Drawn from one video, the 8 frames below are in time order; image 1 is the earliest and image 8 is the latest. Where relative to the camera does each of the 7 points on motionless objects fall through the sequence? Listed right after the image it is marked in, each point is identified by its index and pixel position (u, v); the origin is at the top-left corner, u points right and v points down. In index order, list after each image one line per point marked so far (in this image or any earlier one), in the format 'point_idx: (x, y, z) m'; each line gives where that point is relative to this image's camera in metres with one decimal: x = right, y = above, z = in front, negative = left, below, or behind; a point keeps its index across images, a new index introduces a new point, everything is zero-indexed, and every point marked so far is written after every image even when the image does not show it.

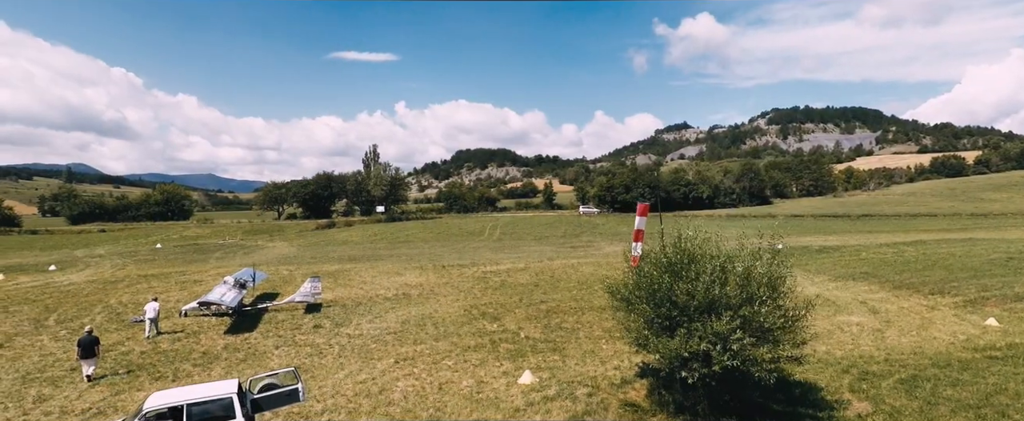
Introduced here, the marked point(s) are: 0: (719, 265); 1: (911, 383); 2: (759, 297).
0: (+5.7, -1.6, +15.3) m
1: (+14.0, -6.0, +18.9) m
2: (+6.7, -2.4, +14.9) m
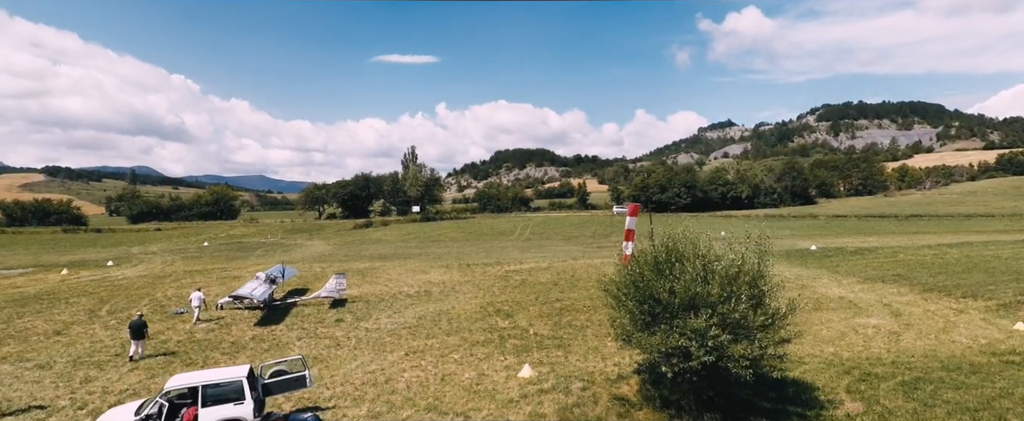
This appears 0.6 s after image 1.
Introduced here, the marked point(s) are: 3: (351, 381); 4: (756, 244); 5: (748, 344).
0: (+5.4, -1.6, +15.7) m
1: (+13.9, -6.1, +18.7) m
2: (+6.3, -2.4, +15.3) m
3: (-5.9, -6.3, +19.7) m
4: (+7.6, -1.1, +17.1) m
5: (+6.4, -3.7, +14.9) m
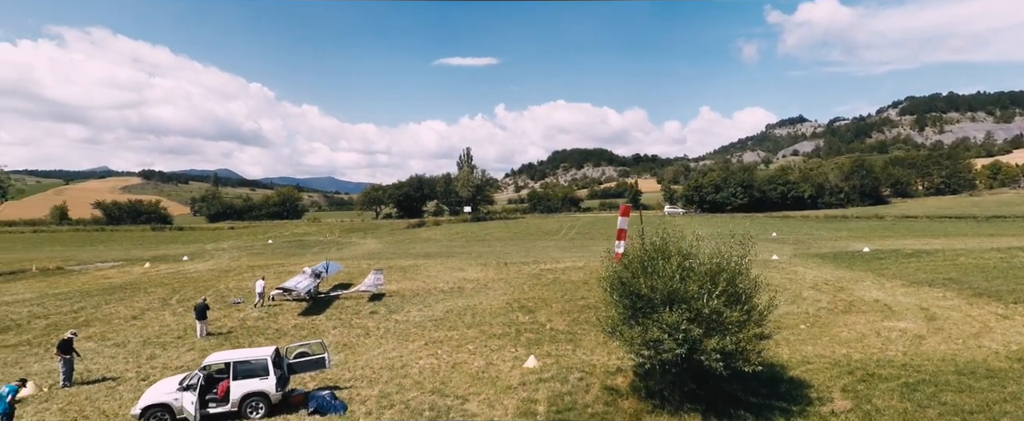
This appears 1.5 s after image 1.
0: (+5.1, -1.6, +16.6) m
1: (+13.8, -6.1, +18.6) m
2: (+6.0, -2.4, +16.0) m
3: (-5.7, -6.3, +21.7) m
4: (+7.4, -1.2, +17.7) m
5: (+5.9, -3.7, +15.6) m
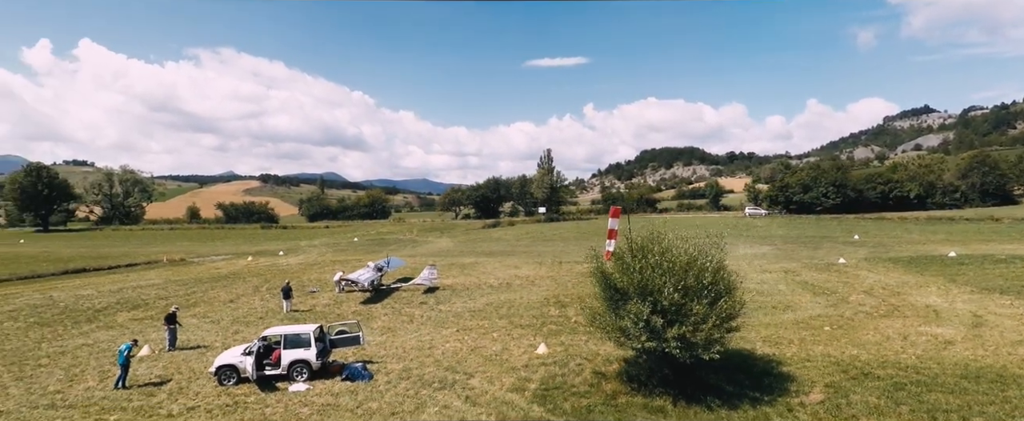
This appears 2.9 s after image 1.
0: (+4.7, -1.7, +18.4) m
1: (+13.7, -6.2, +18.9) m
2: (+5.5, -2.5, +17.7) m
3: (-5.1, -6.4, +25.3) m
4: (+7.2, -1.3, +19.1) m
5: (+5.4, -3.8, +17.3) m
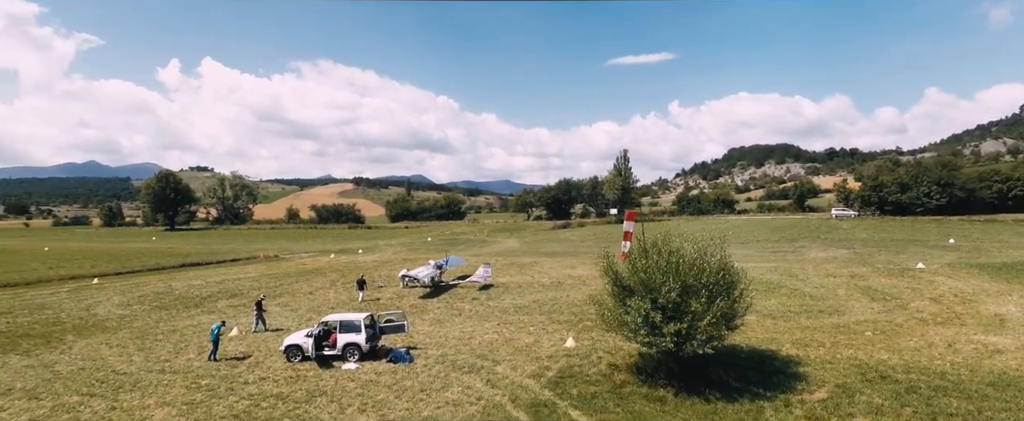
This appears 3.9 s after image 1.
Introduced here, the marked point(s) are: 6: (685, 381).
0: (+5.3, -1.8, +19.7) m
1: (+14.2, -6.3, +18.9) m
2: (+5.9, -2.7, +18.9) m
3: (-3.4, -6.6, +28.0) m
4: (+7.8, -1.4, +20.1) m
5: (+5.8, -3.9, +18.5) m
6: (+6.4, -6.3, +19.8) m
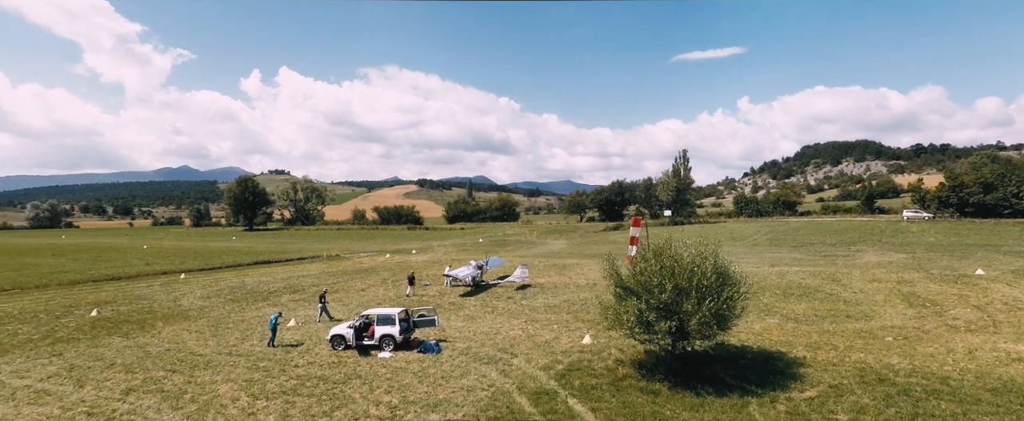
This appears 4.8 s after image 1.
0: (+5.6, -2.1, +21.3) m
1: (+14.4, -6.6, +19.4) m
2: (+6.2, -3.0, +20.4) m
3: (-2.1, -6.9, +30.5) m
4: (+8.2, -1.7, +21.4) m
5: (+6.0, -4.2, +20.1) m
6: (+6.8, -6.6, +21.3) m
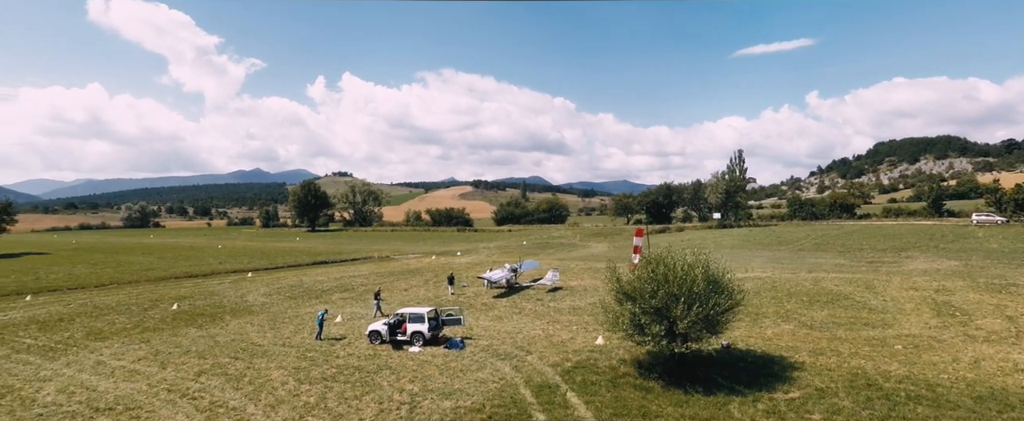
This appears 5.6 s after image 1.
0: (+5.9, -2.7, +23.2) m
1: (+14.4, -7.2, +20.5) m
2: (+6.4, -3.5, +22.3) m
3: (-0.7, -7.4, +33.2) m
4: (+8.5, -2.2, +23.0) m
5: (+6.2, -4.8, +22.0) m
6: (+7.1, -7.2, +23.1) m
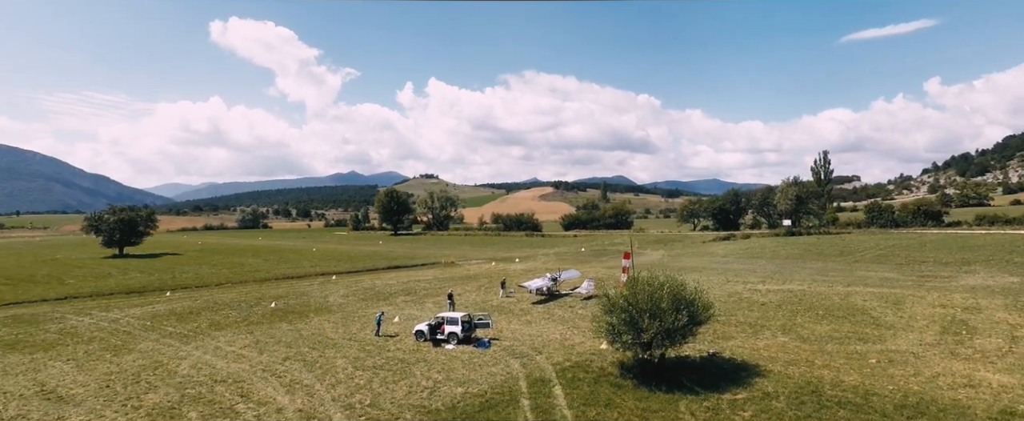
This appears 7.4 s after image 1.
0: (+6.0, -4.2, +28.2) m
1: (+14.0, -8.7, +24.1) m
2: (+6.3, -5.0, +27.2) m
3: (+1.0, -8.9, +39.1) m
4: (+8.5, -3.8, +27.6) m
5: (+6.0, -6.3, +26.9) m
6: (+7.1, -8.7, +27.8) m
